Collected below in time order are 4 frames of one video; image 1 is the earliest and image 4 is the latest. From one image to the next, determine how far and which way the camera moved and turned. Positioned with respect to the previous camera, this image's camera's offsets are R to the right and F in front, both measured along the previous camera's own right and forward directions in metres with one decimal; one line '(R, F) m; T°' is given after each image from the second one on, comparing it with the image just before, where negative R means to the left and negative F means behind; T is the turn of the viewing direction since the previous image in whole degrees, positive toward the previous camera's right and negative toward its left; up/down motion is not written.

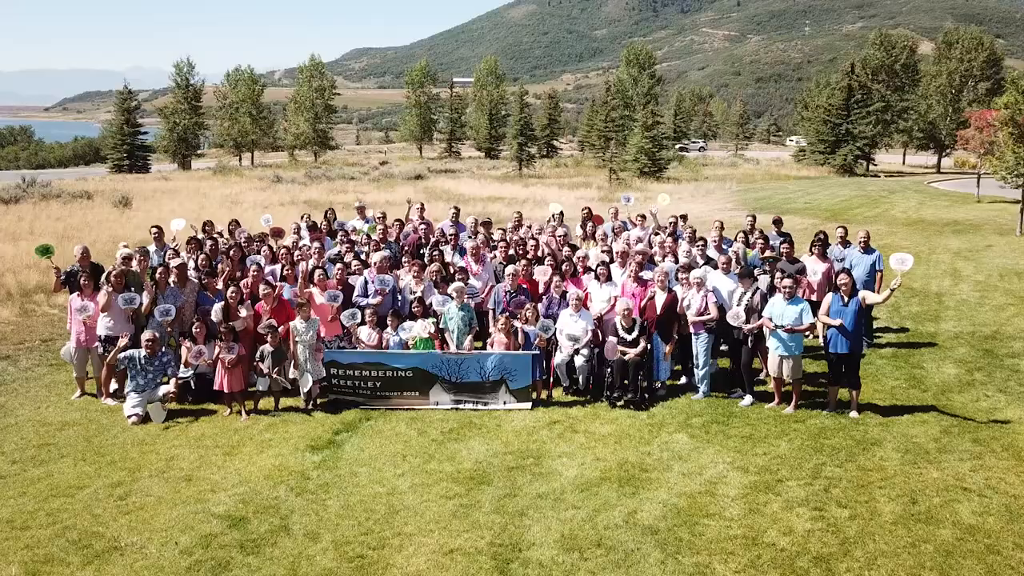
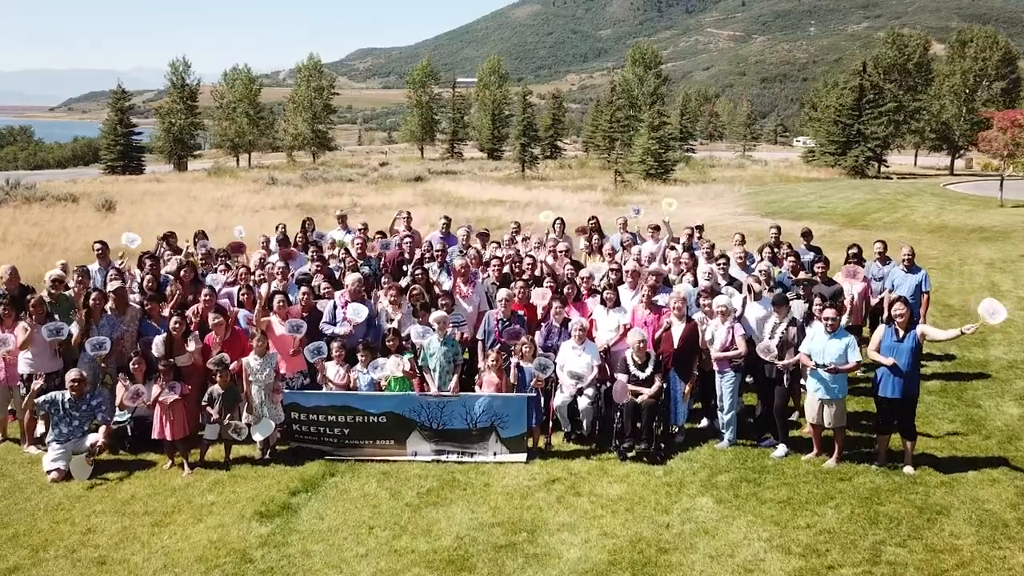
(+0.1, +1.6) m; 0°
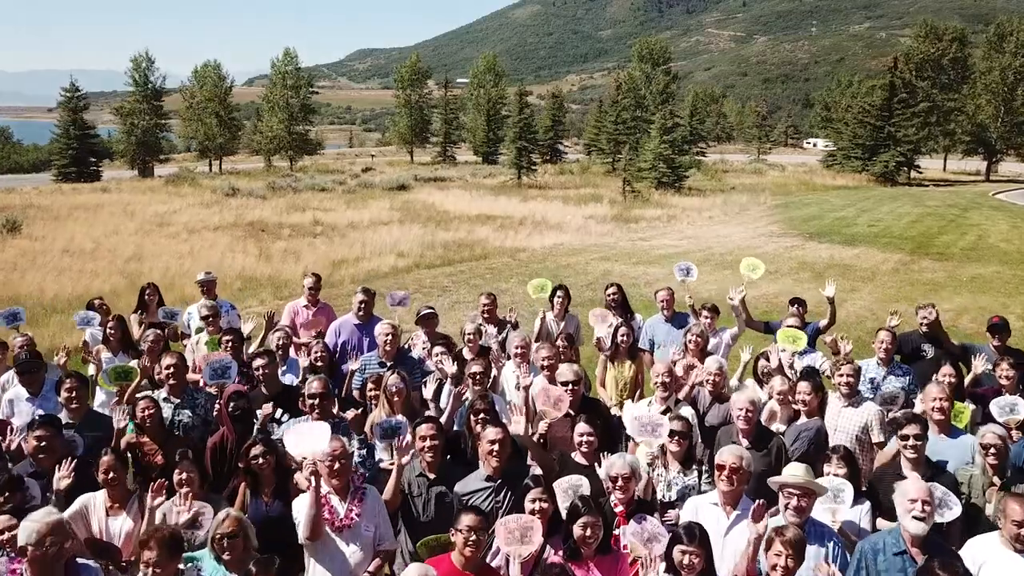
(+0.3, +6.0) m; 0°
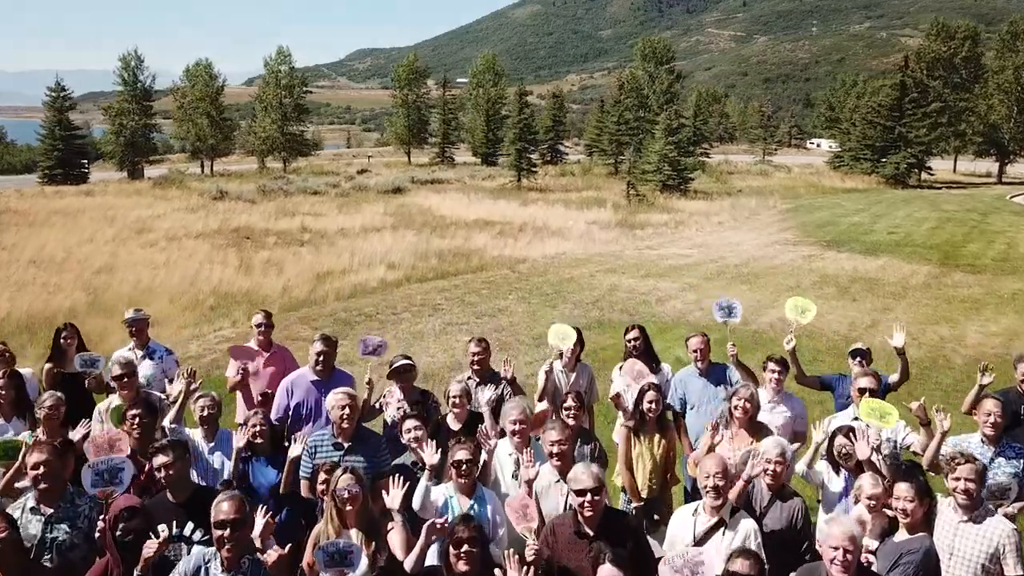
(0.0, +1.7) m; 0°
